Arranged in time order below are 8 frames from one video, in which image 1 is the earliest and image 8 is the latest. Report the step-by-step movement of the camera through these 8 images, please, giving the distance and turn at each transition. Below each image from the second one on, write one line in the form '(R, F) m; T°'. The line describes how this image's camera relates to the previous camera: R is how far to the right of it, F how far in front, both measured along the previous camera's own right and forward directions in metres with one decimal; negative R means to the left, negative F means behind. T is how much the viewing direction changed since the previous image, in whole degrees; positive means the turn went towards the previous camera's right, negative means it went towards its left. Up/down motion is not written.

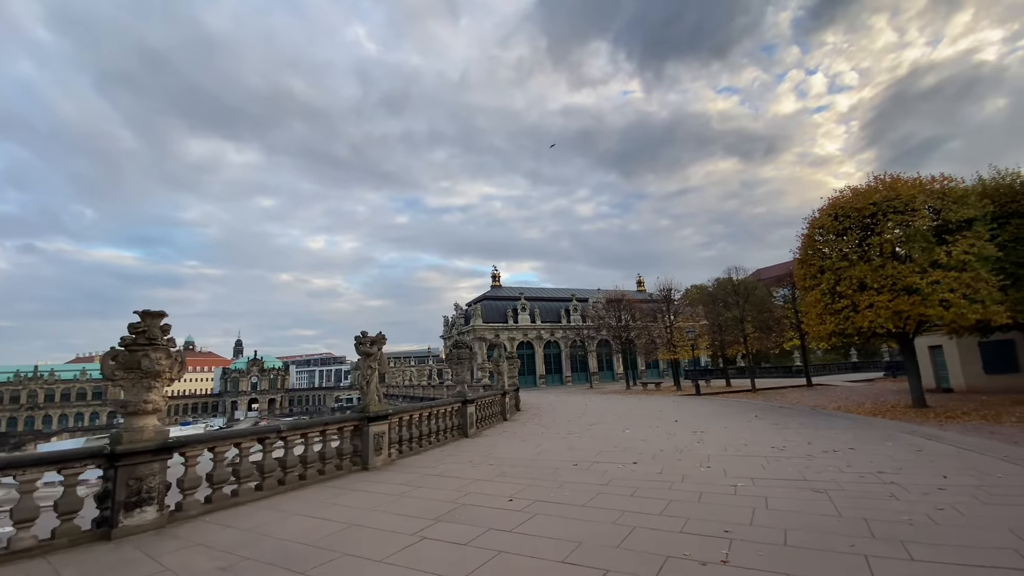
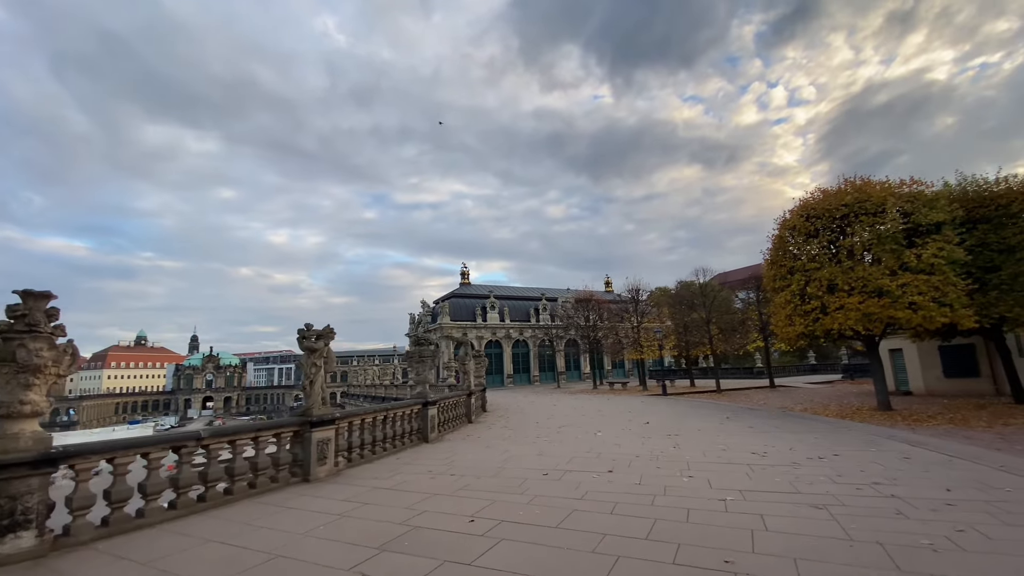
(0.0, +0.8) m; +4°
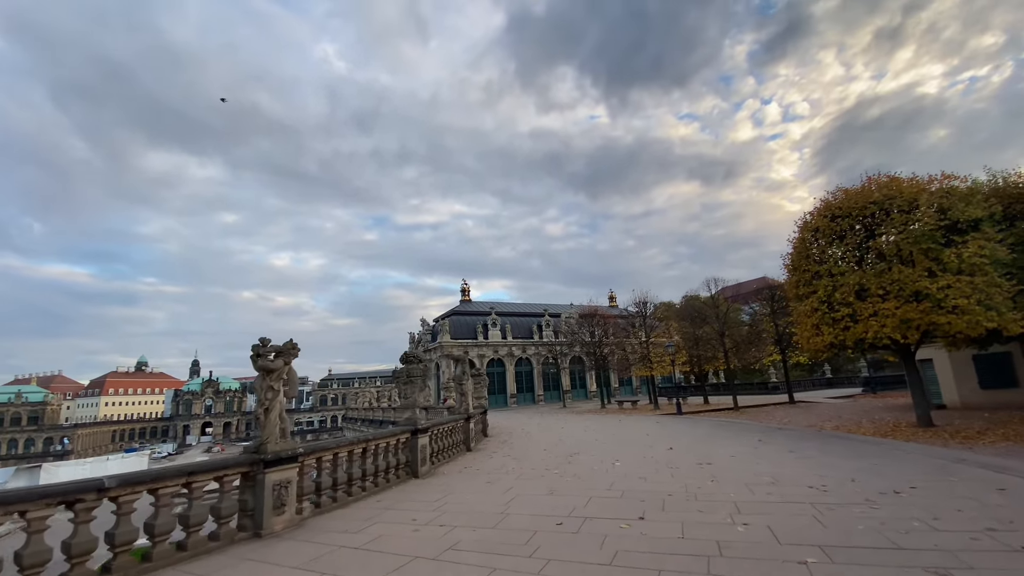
(0.0, +1.3) m; 0°
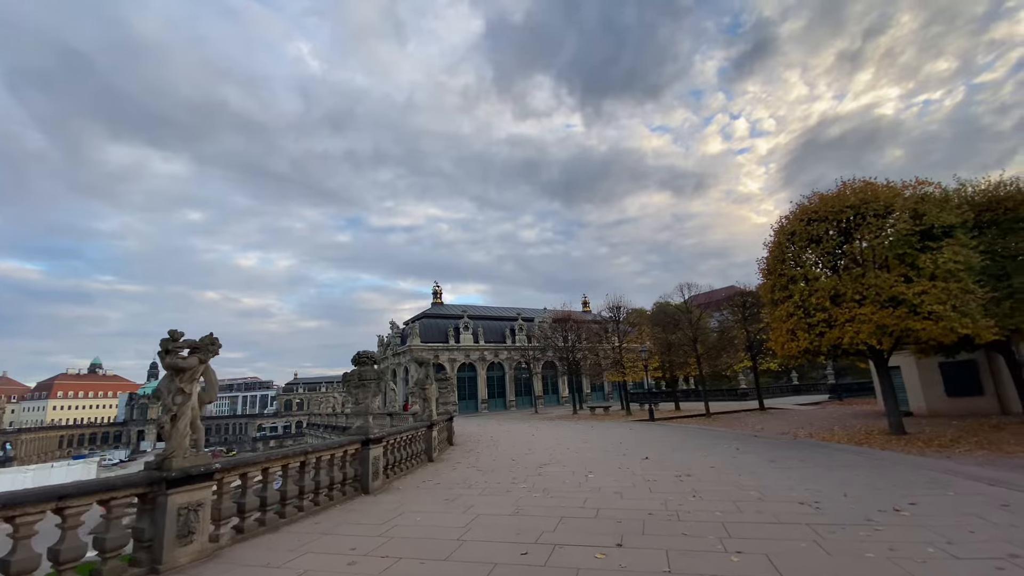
(+0.1, +0.8) m; +3°
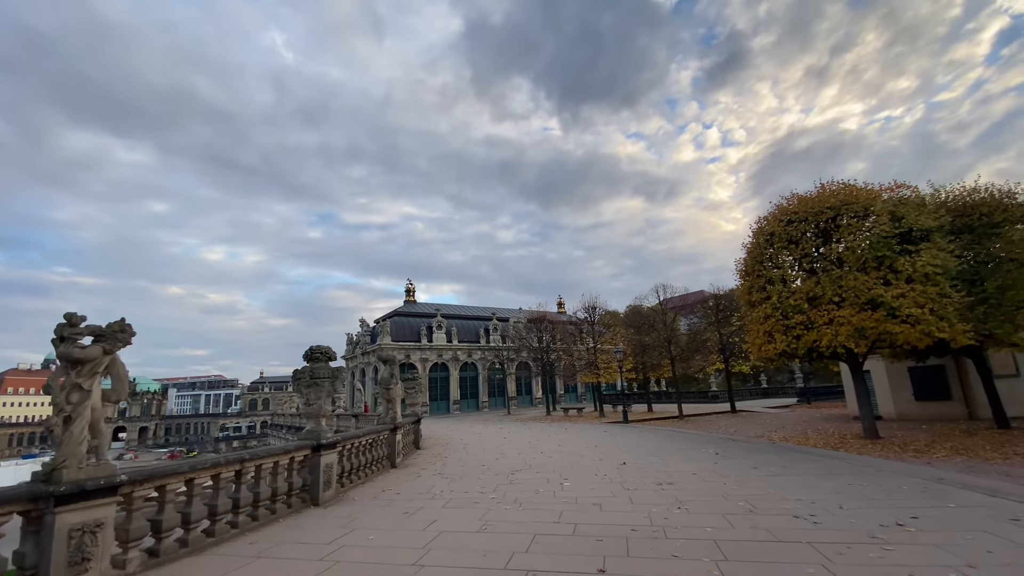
(0.0, +0.7) m; +3°
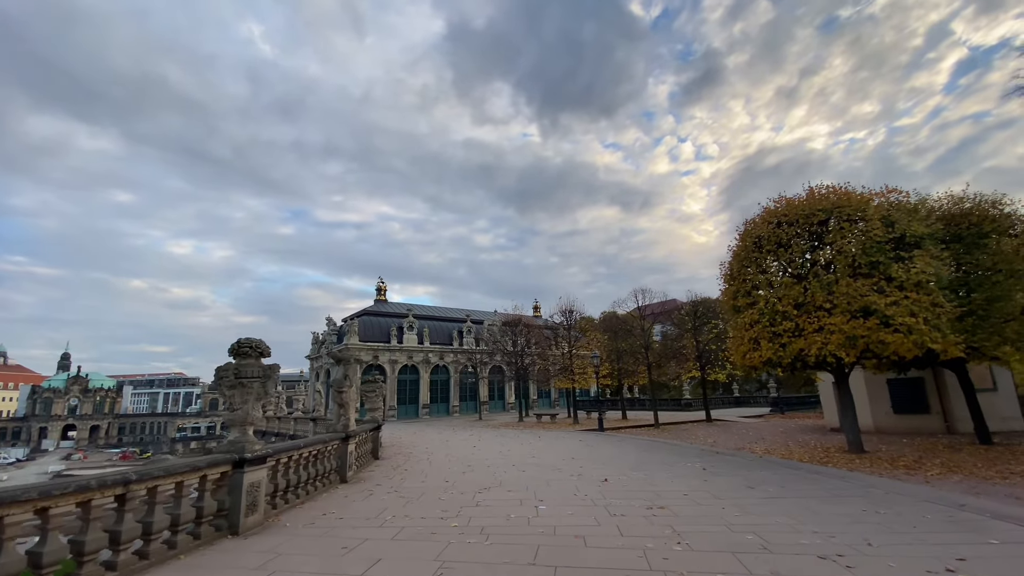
(0.0, +1.1) m; +3°
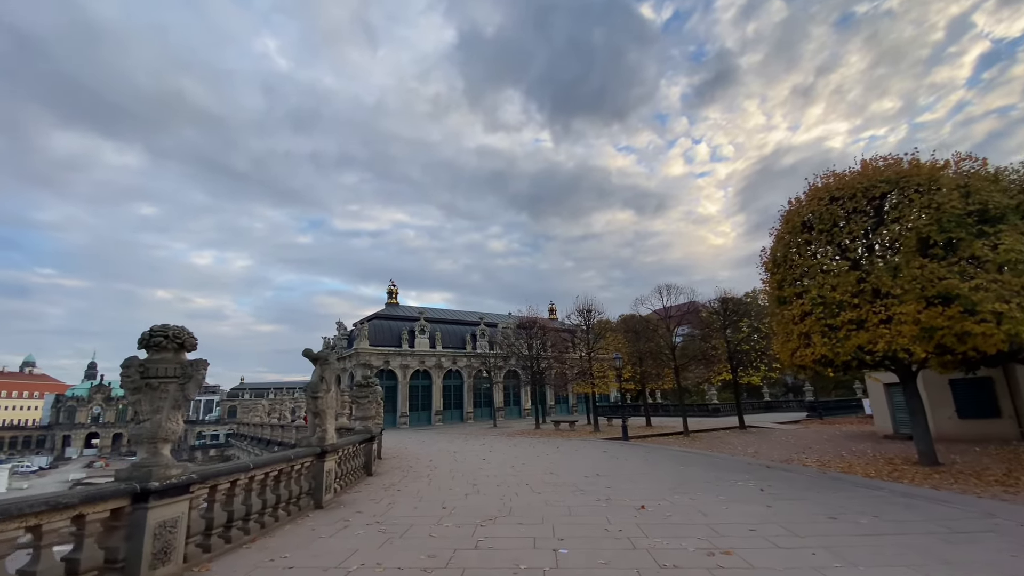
(+0.1, +1.6) m; -2°
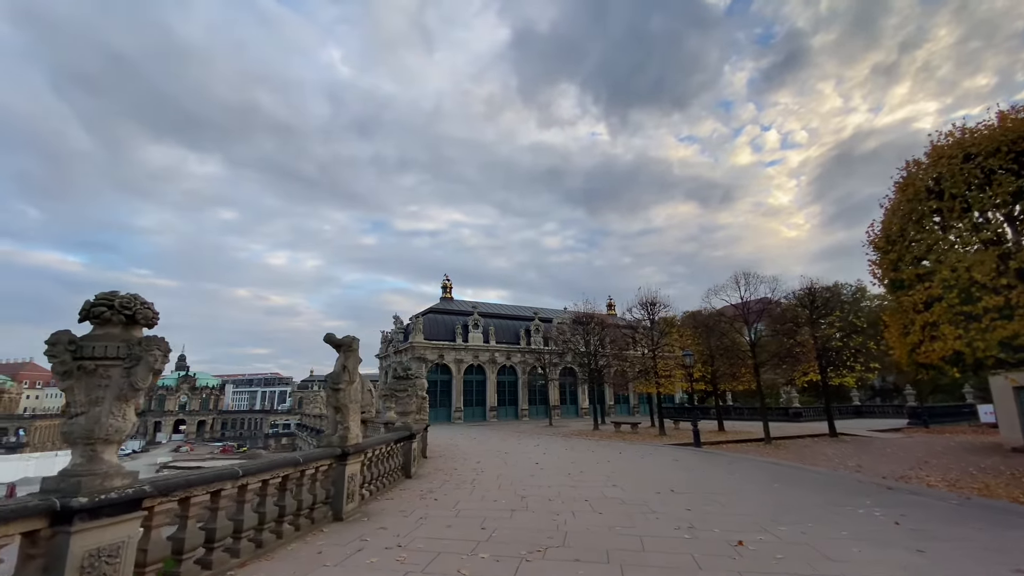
(0.0, +1.3) m; -7°
